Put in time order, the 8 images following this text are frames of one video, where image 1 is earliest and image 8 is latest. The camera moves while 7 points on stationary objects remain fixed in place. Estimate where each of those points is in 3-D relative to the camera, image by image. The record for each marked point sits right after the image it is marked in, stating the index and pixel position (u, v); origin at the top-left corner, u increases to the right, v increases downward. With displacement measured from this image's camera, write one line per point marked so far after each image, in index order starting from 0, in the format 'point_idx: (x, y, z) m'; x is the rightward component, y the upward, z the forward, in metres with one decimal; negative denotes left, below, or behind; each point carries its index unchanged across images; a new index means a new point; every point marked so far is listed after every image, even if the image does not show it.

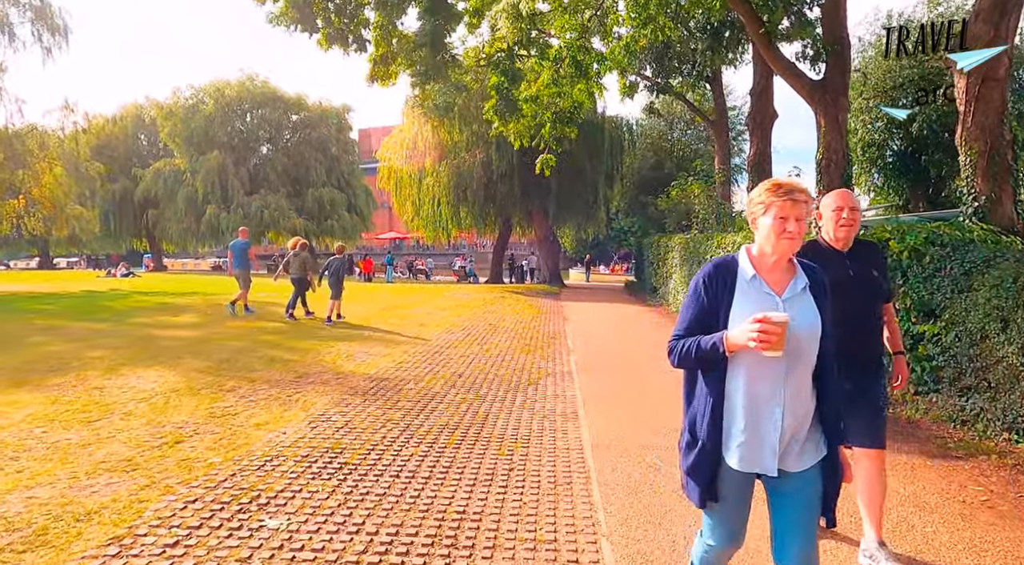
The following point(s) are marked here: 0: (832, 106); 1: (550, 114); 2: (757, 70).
0: (+5.3, +2.9, +10.8) m
1: (+0.8, +3.8, +14.6) m
2: (+6.0, +5.2, +15.7) m
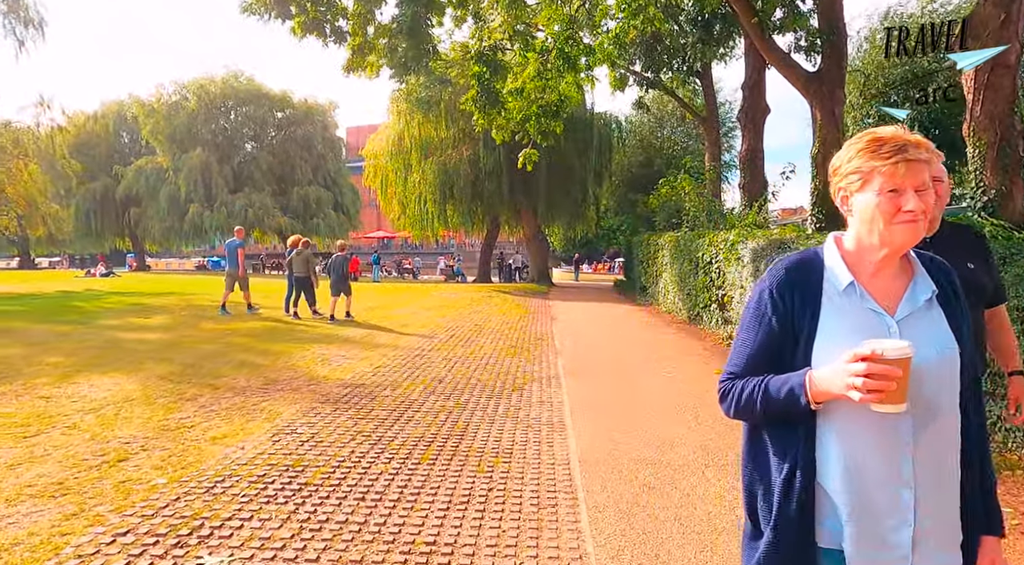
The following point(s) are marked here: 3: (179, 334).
0: (+5.1, +3.0, +10.4) m
1: (+0.5, +3.8, +14.2) m
2: (+5.6, +5.2, +15.4) m
3: (-5.6, -0.9, +10.8) m
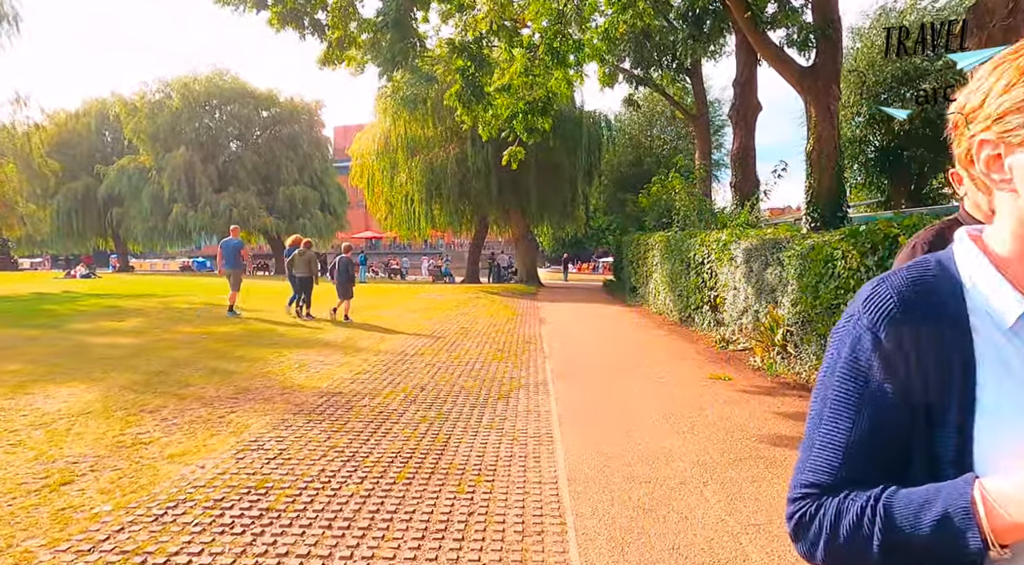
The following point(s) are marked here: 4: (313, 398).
0: (+4.9, +3.0, +10.1) m
1: (+0.3, +3.8, +13.9) m
2: (+5.3, +5.2, +15.1) m
3: (-5.8, -0.9, +10.4) m
4: (-2.1, -1.2, +6.7) m
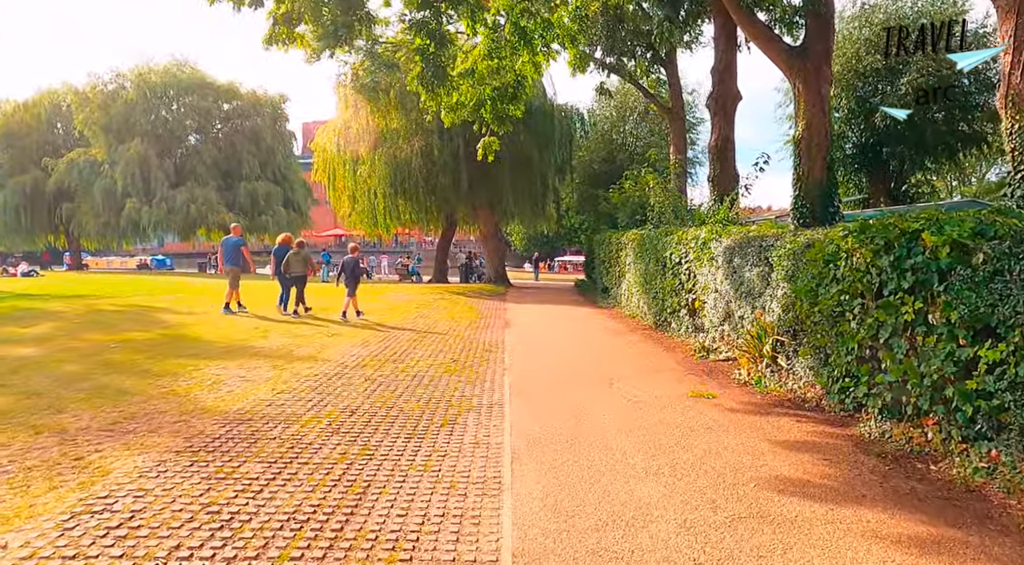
0: (+4.3, +2.9, +9.2) m
1: (-0.5, +3.8, +12.7) m
2: (+4.5, +5.2, +14.1) m
3: (-6.4, -0.9, +9.0) m
4: (-2.5, -1.2, +5.5) m
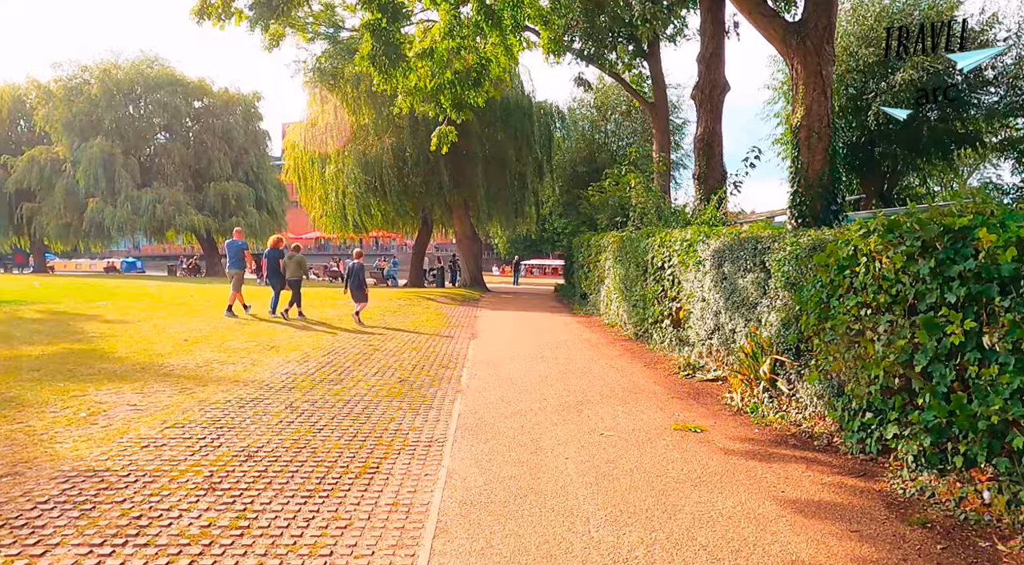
0: (+3.7, +2.8, +8.0) m
1: (-1.1, +3.7, +11.5) m
2: (+3.9, +5.0, +13.0) m
3: (-6.9, -1.0, +7.6) m
4: (-3.0, -1.3, +4.2) m
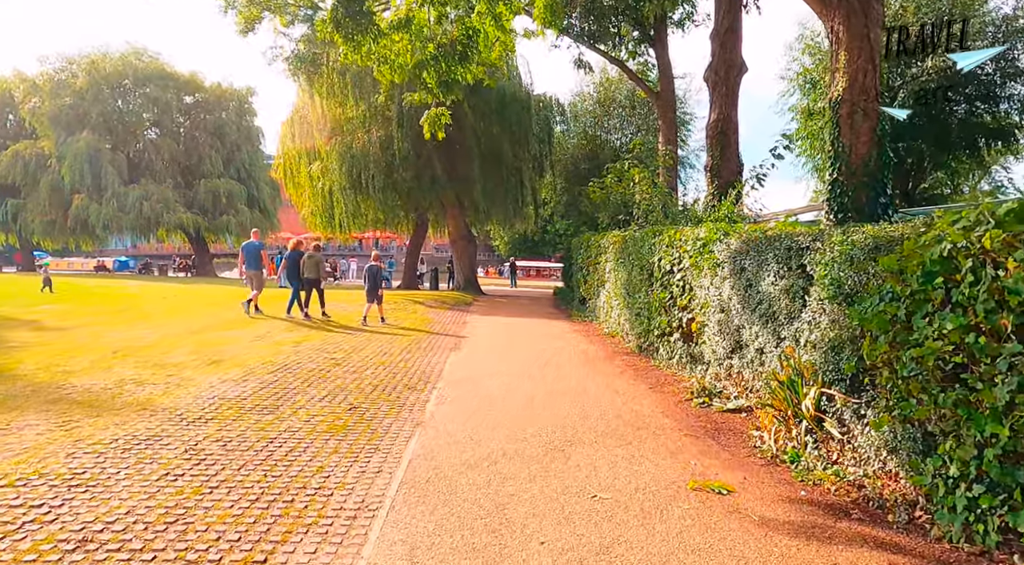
0: (+3.5, +2.7, +6.6) m
1: (-1.3, +3.6, +10.0) m
2: (+3.7, +4.9, +11.5) m
3: (-7.2, -1.0, +6.1) m
4: (-3.2, -1.3, +2.7) m
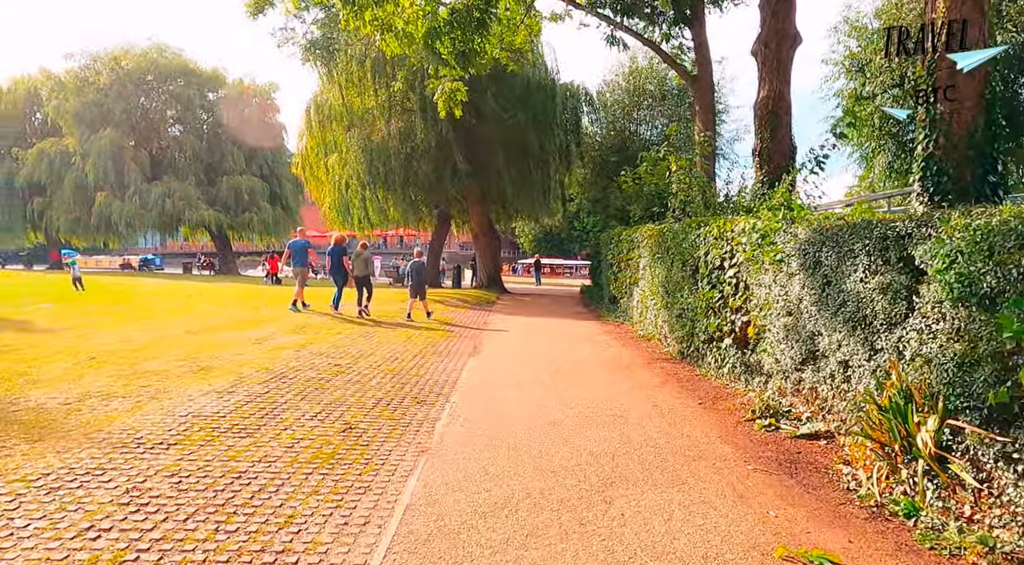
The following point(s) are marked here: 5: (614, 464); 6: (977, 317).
0: (+3.7, +2.8, +5.3) m
1: (-0.9, +3.7, +8.9) m
2: (+4.1, +5.0, +10.3) m
3: (-7.0, -1.0, +5.3) m
4: (-3.2, -1.3, +1.8) m
5: (+0.8, -1.3, +4.7) m
6: (+2.6, -0.2, +3.6) m
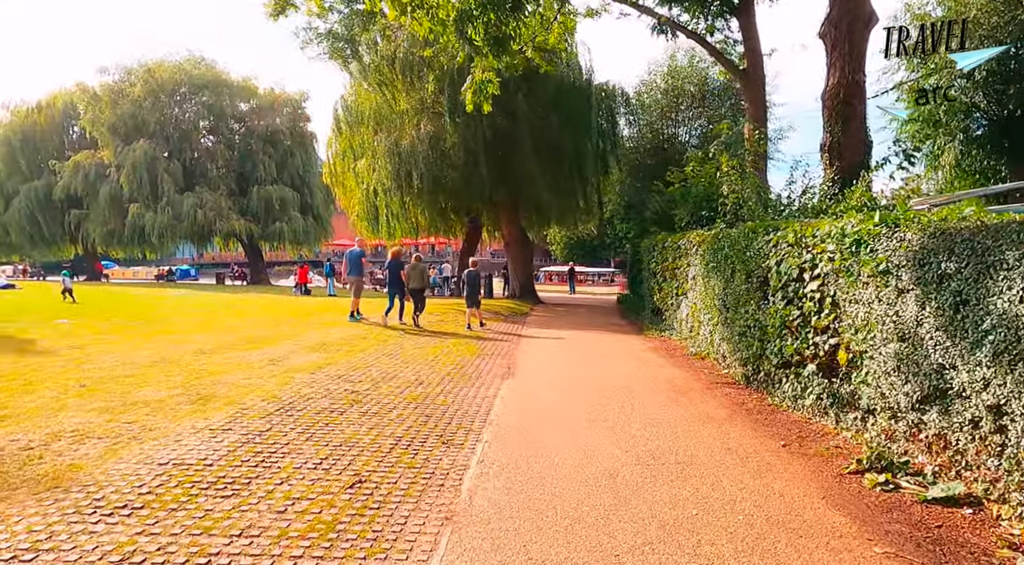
0: (+4.0, +2.6, +4.1) m
1: (-0.5, +3.5, +7.9) m
2: (+4.6, +4.8, +9.1) m
3: (-6.6, -1.2, +4.6) m
4: (-3.0, -1.4, +0.8) m
5: (+1.0, -1.5, +3.6) m
6: (+2.8, -0.3, +2.4) m
